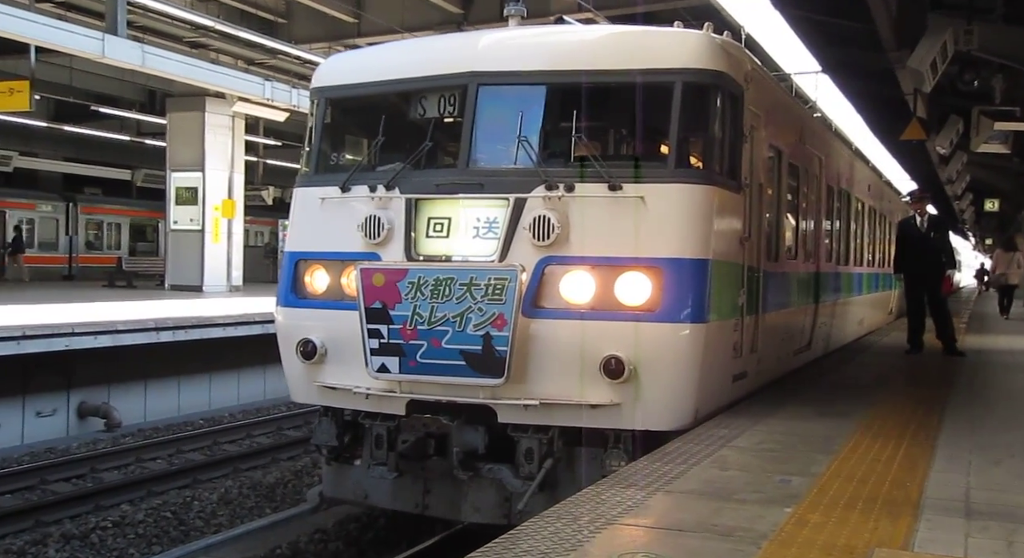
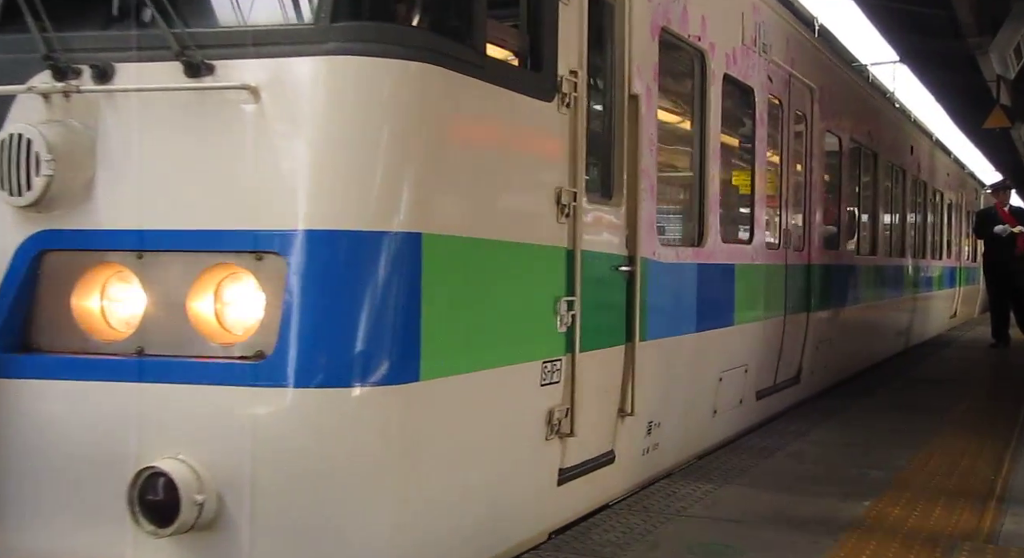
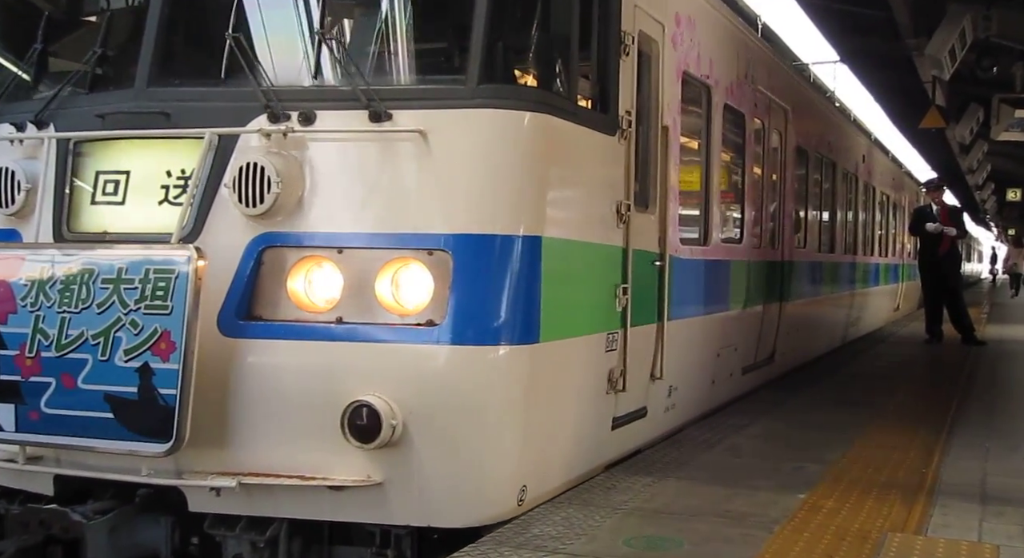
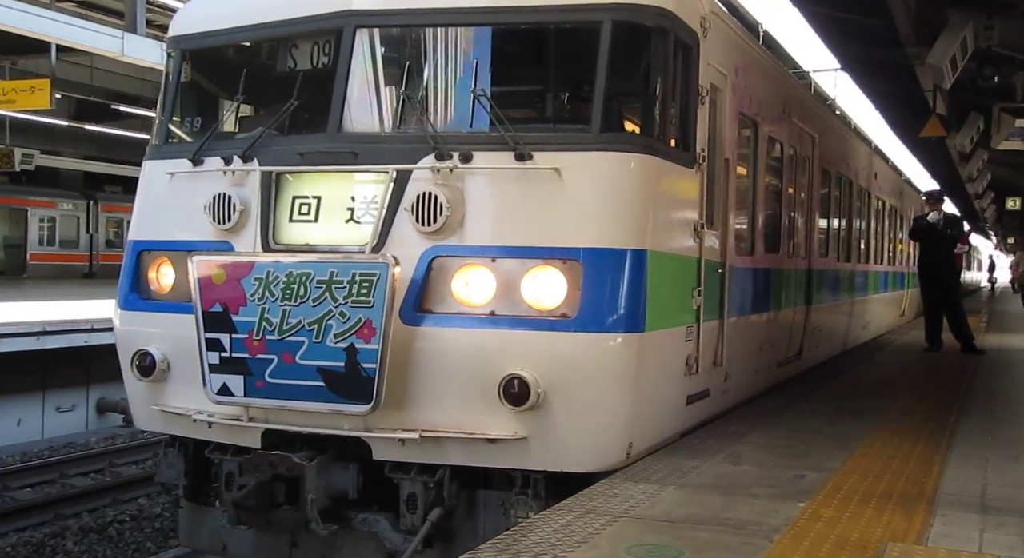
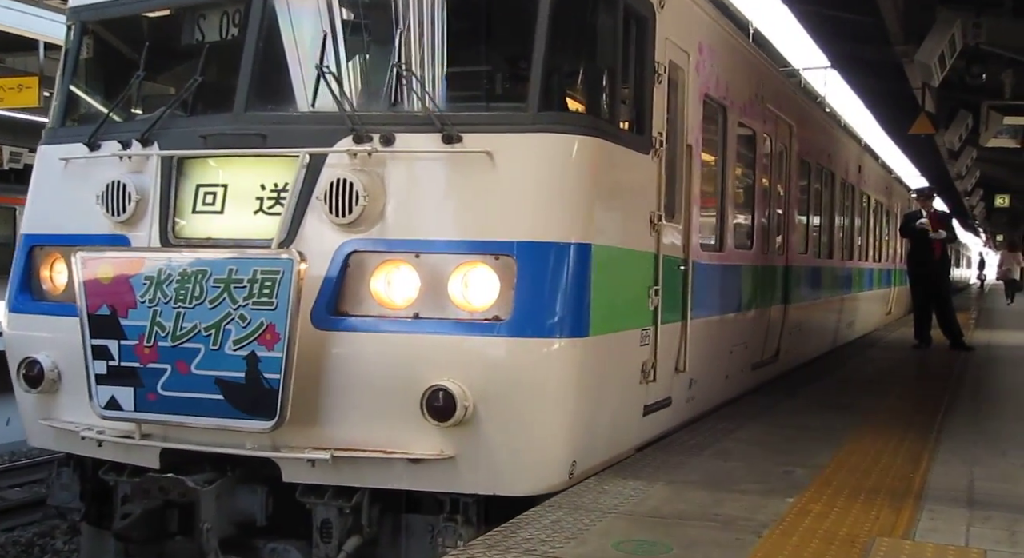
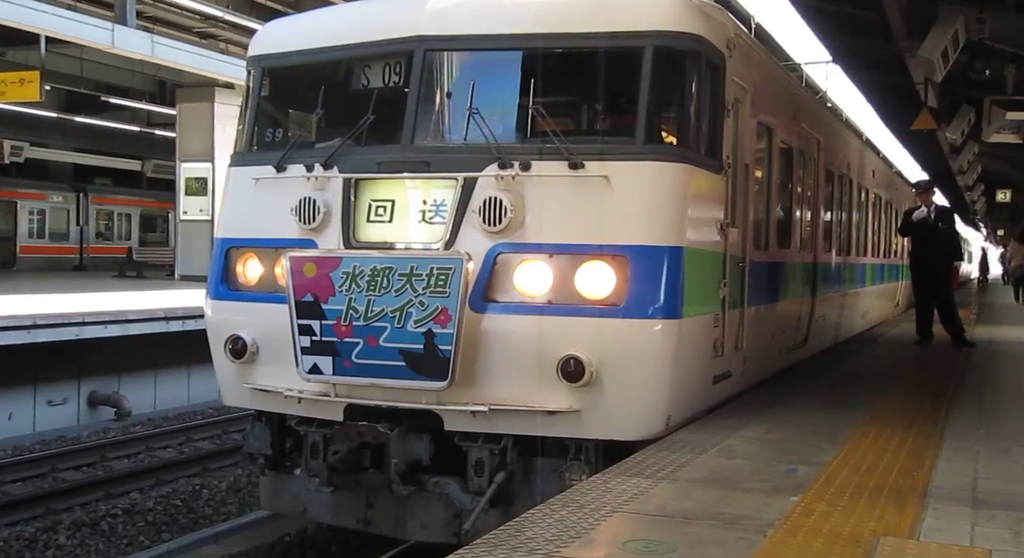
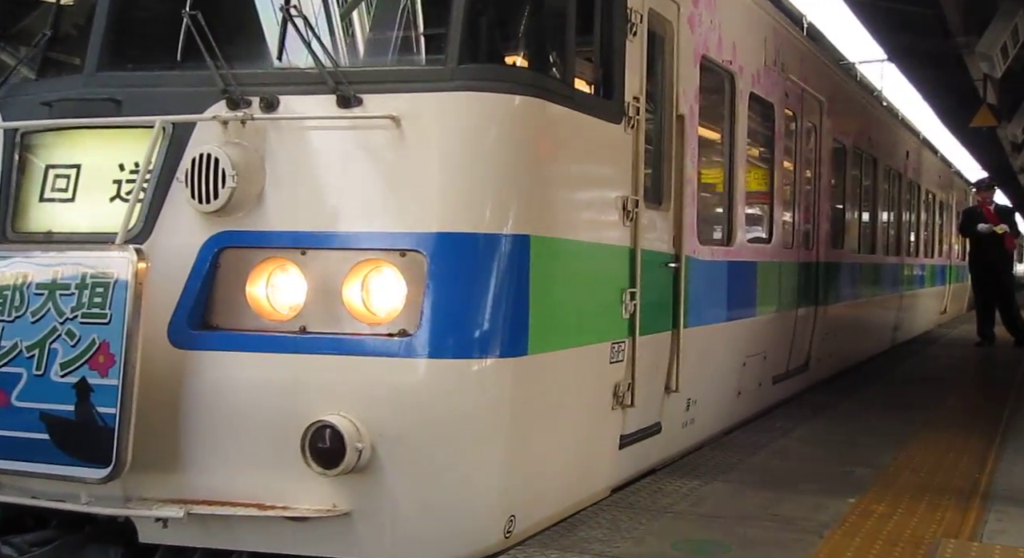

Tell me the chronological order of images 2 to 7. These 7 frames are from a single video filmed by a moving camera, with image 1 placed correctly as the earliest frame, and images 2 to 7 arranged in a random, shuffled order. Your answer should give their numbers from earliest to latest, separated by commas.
6, 4, 5, 3, 7, 2
